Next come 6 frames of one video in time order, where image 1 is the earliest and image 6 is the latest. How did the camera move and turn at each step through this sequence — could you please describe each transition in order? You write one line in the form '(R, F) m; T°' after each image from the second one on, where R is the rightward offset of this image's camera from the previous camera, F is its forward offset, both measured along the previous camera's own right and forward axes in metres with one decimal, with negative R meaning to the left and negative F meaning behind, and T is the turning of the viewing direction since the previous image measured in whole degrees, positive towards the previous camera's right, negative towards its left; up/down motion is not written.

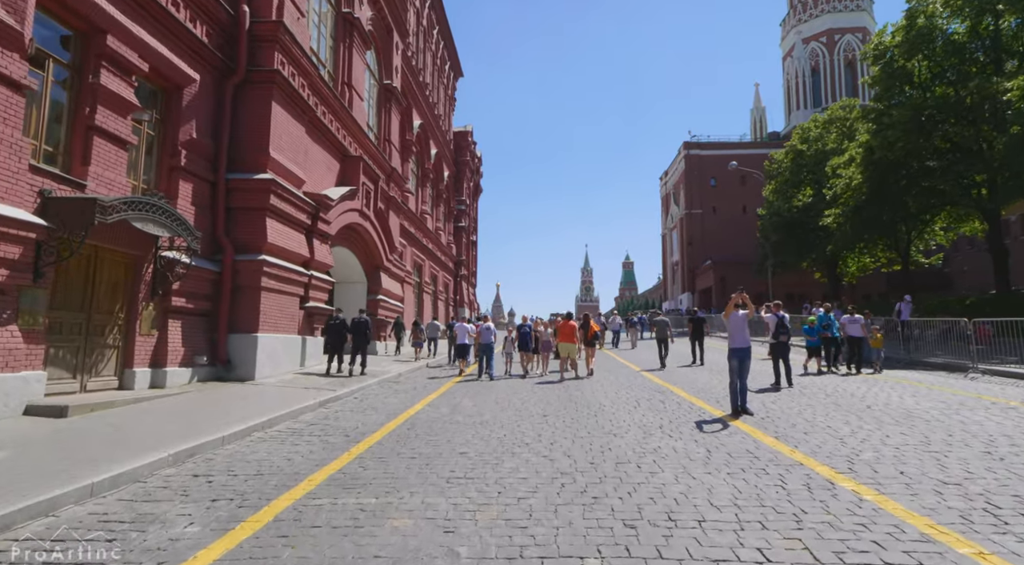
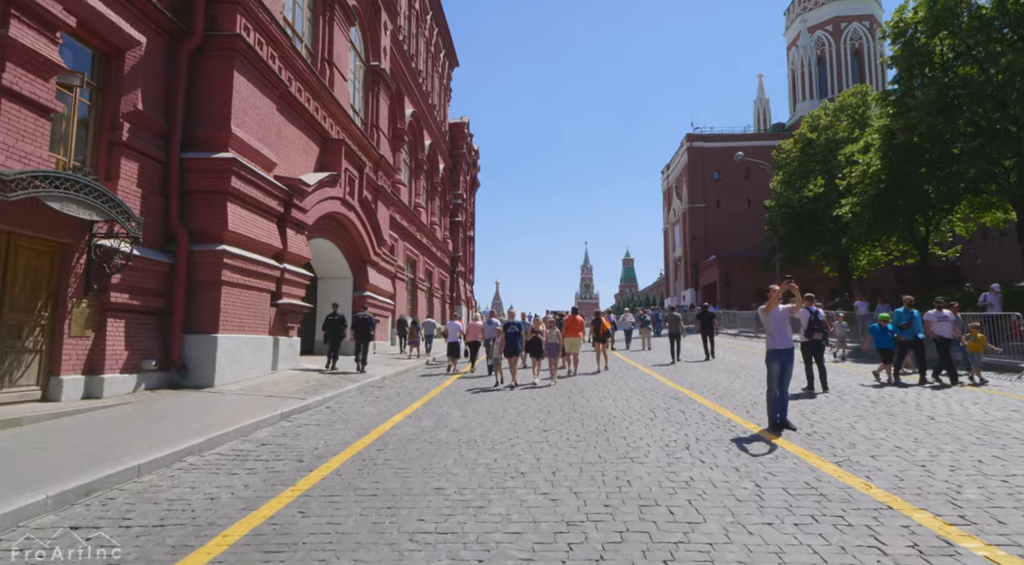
(+0.1, +1.6) m; 0°
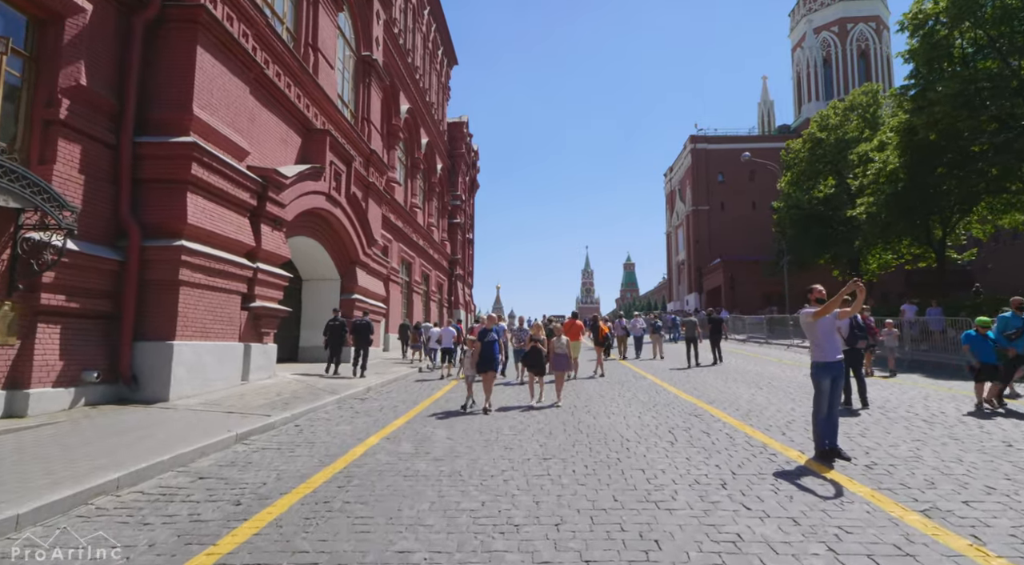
(+0.1, +1.4) m; 0°
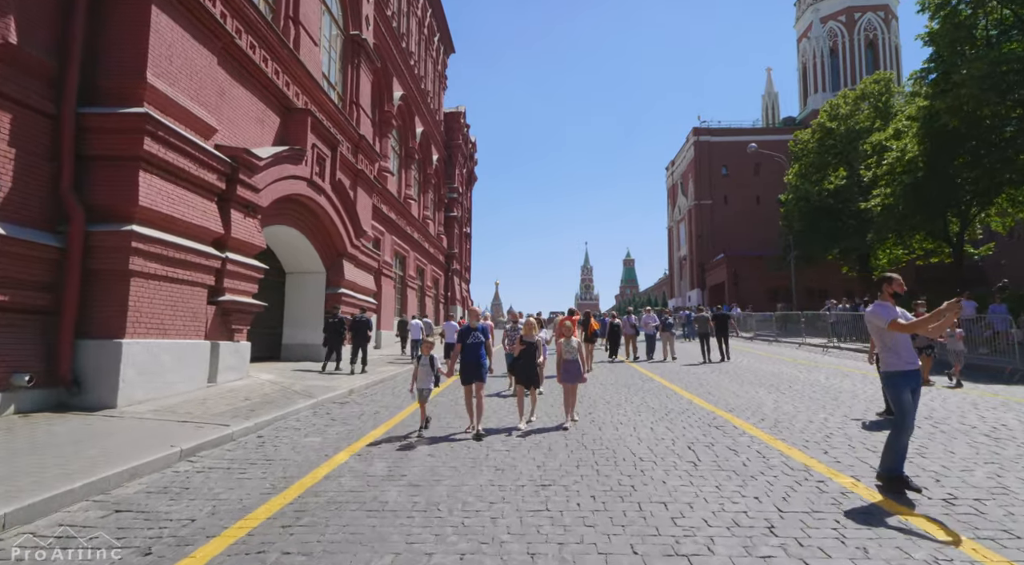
(+0.1, +1.2) m; 0°
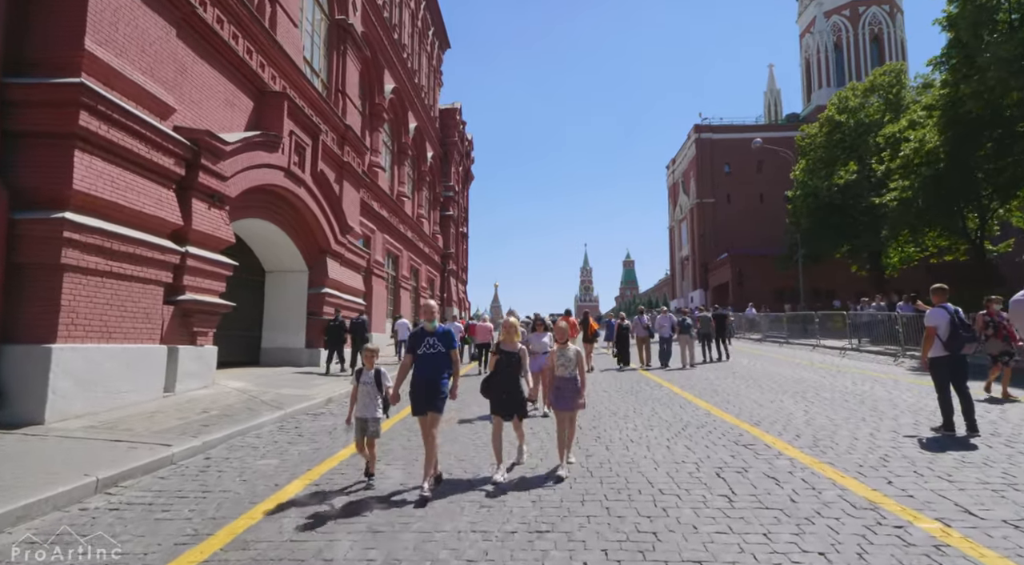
(+0.1, +1.2) m; 0°
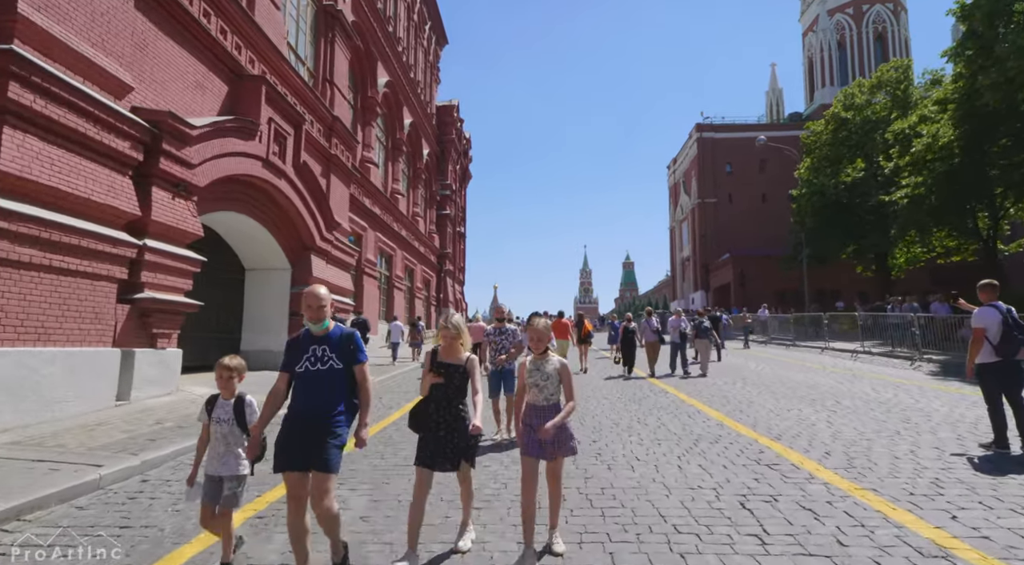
(+0.1, +1.0) m; 0°
